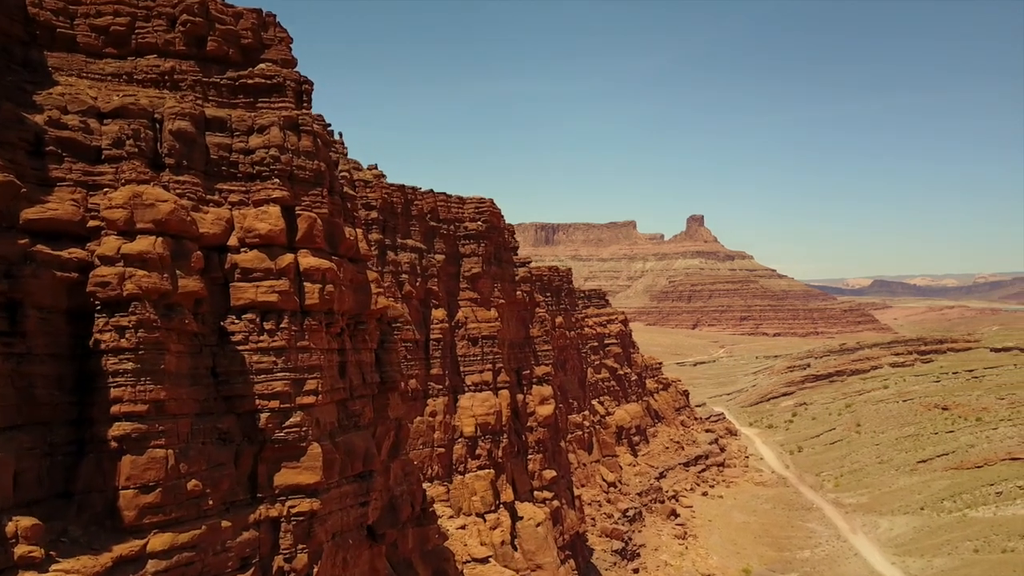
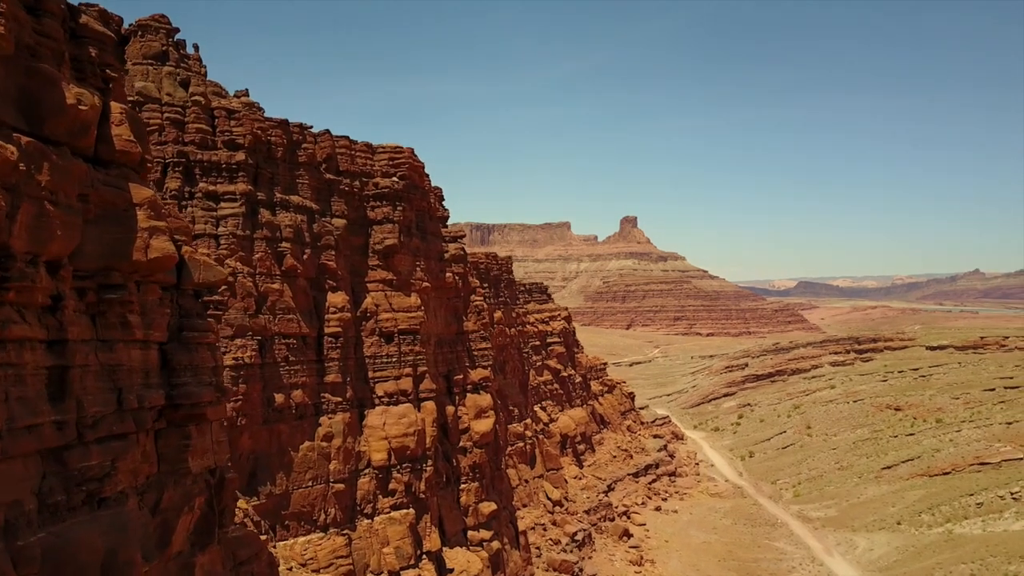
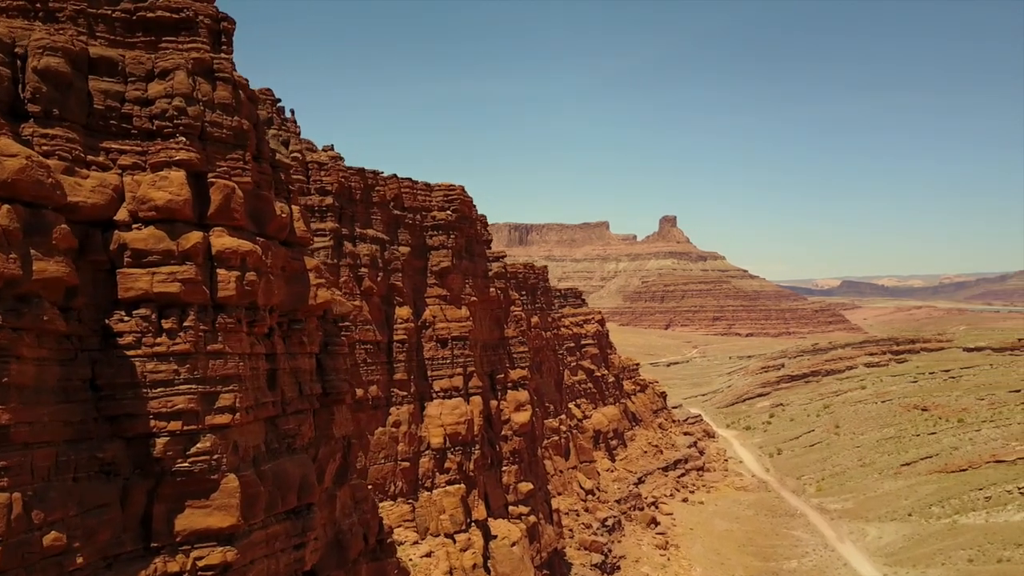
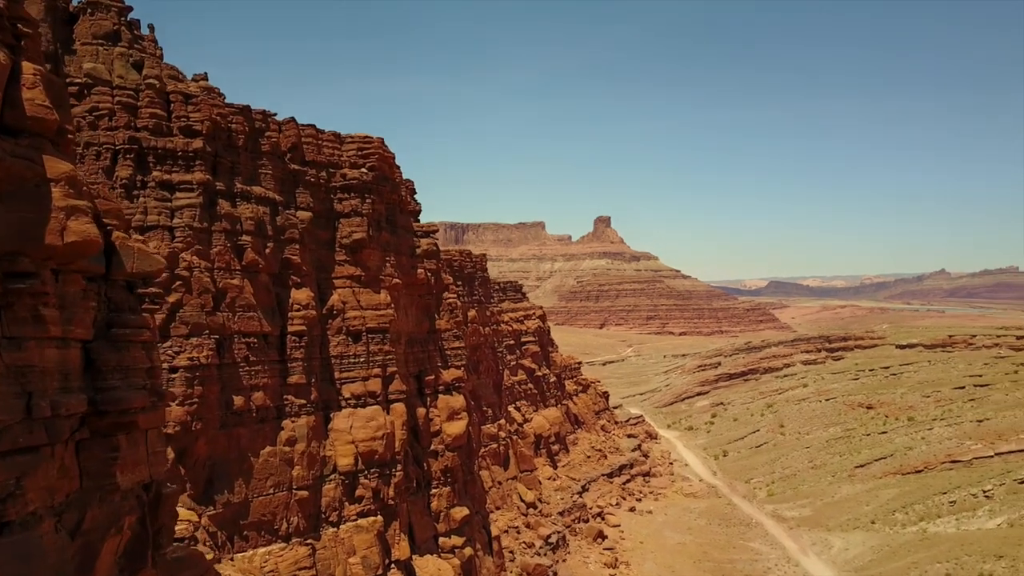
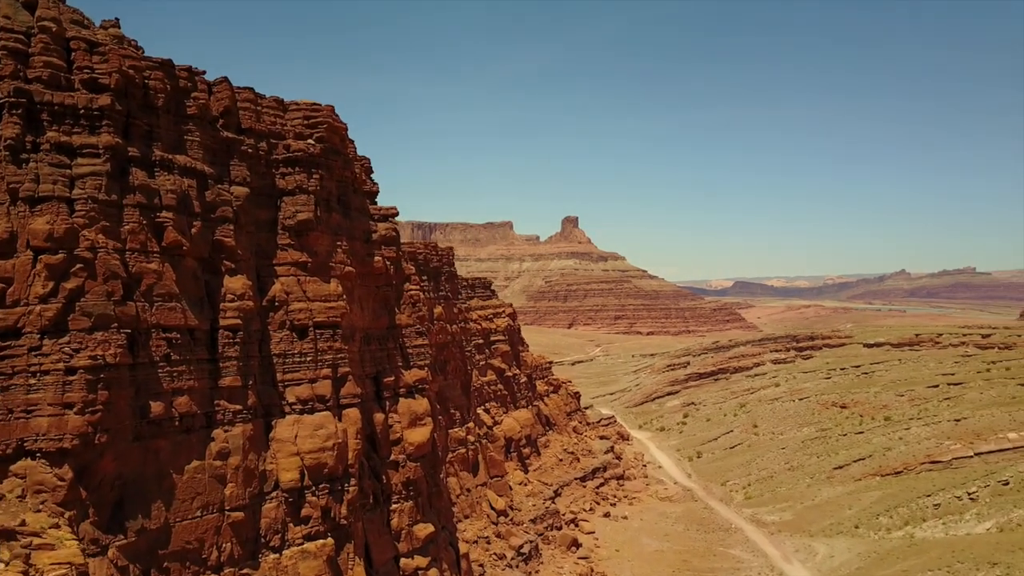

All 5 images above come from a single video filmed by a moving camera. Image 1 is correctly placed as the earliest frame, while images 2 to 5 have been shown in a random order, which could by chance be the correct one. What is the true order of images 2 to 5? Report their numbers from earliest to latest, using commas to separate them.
3, 2, 4, 5
